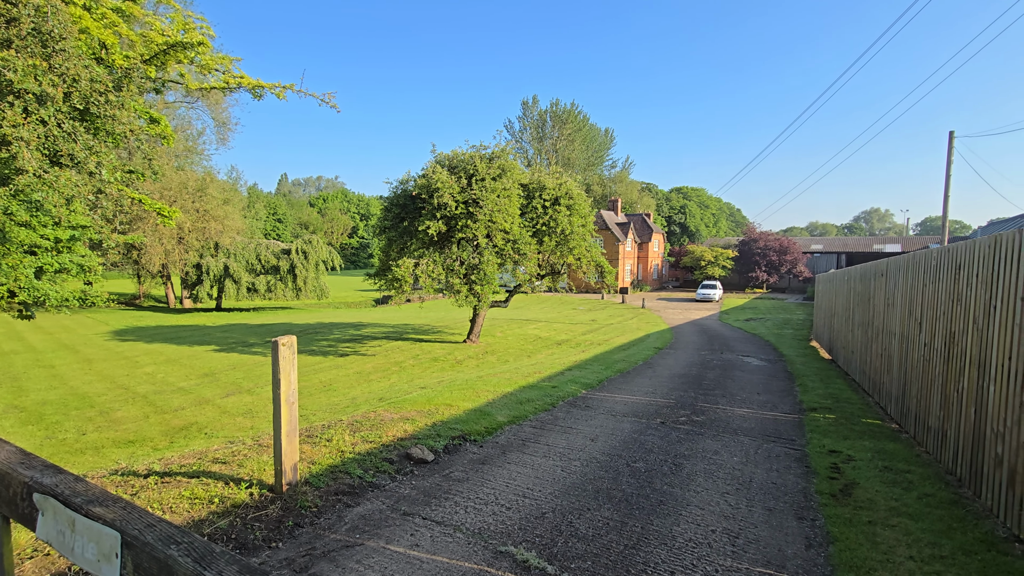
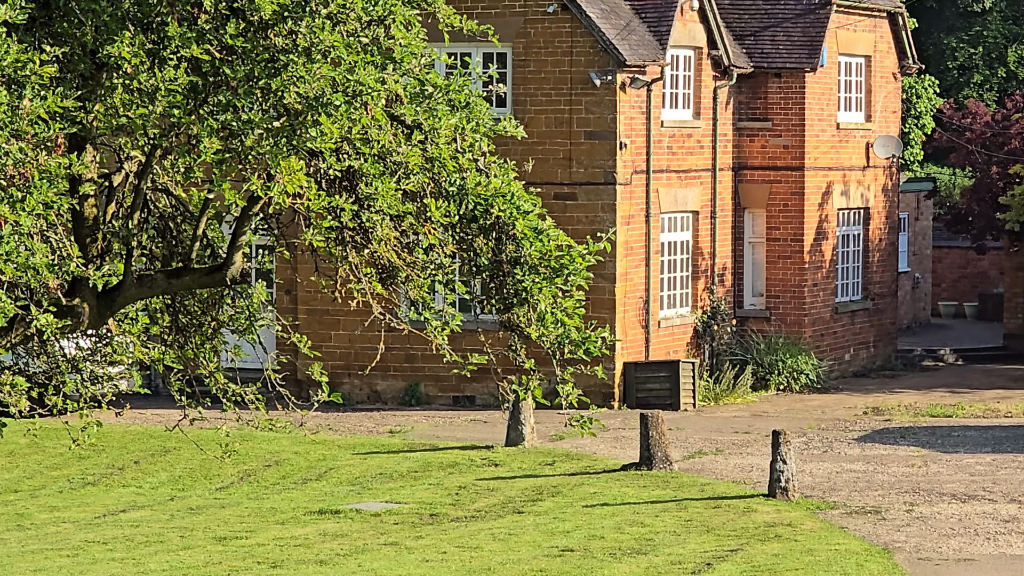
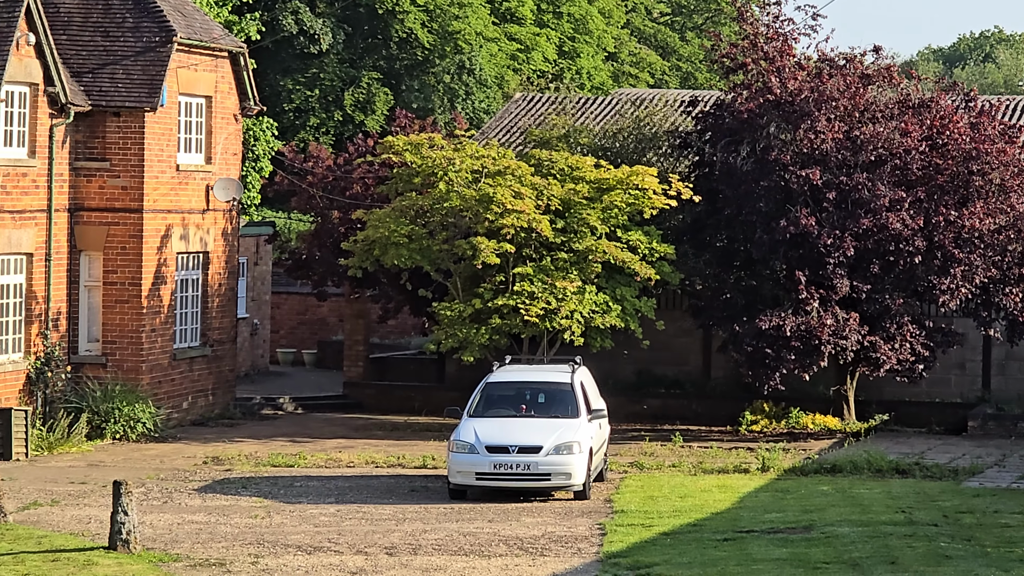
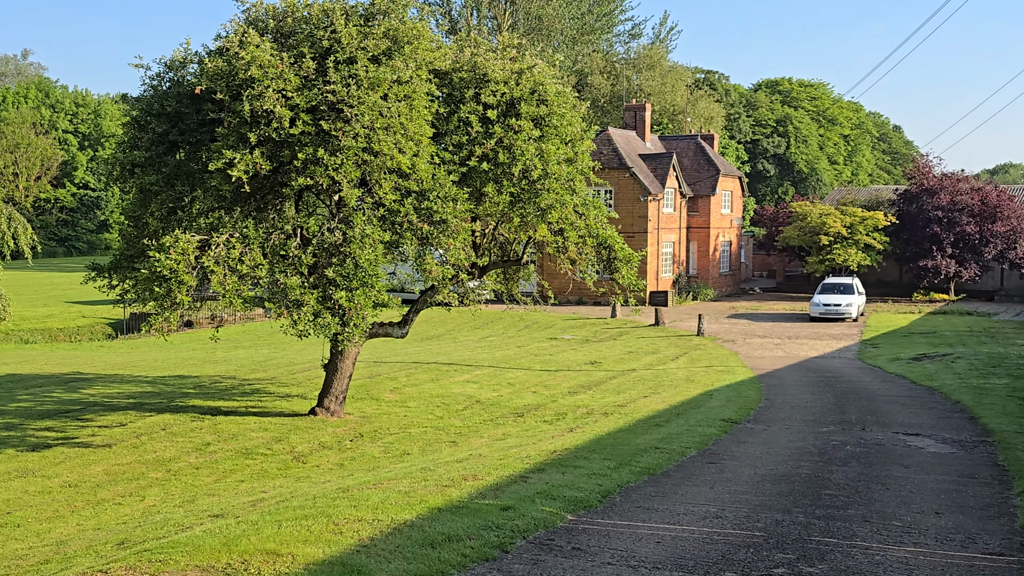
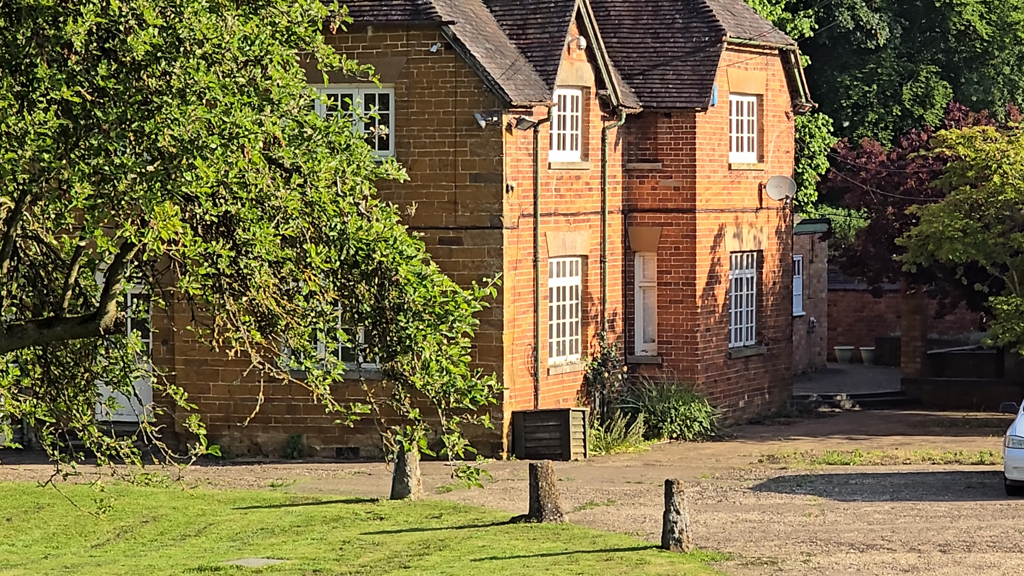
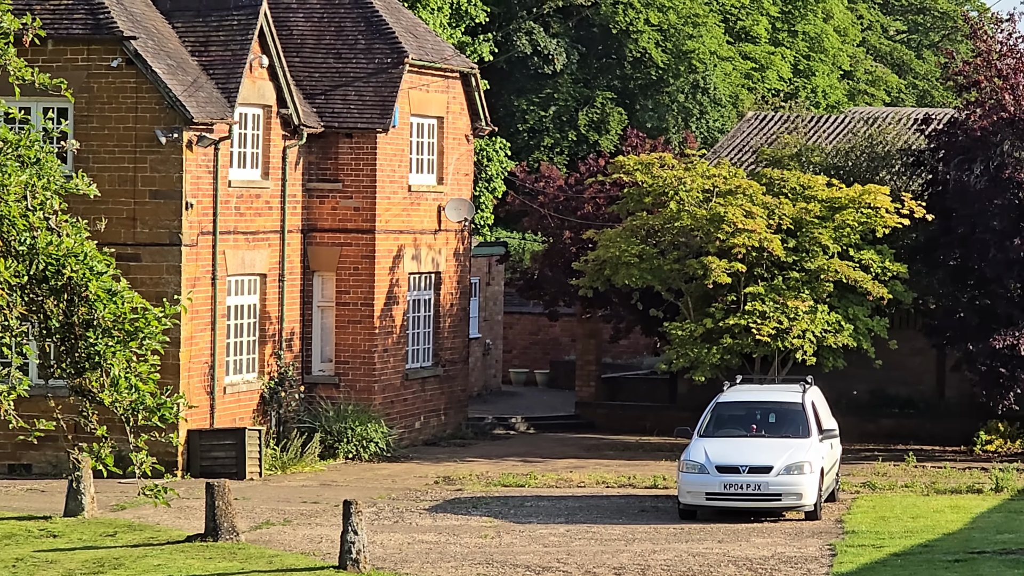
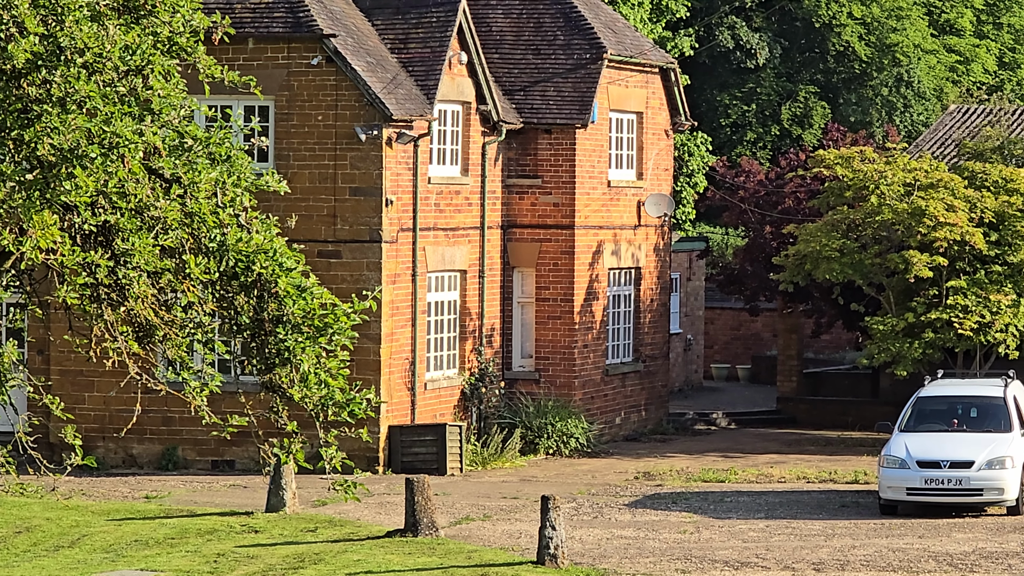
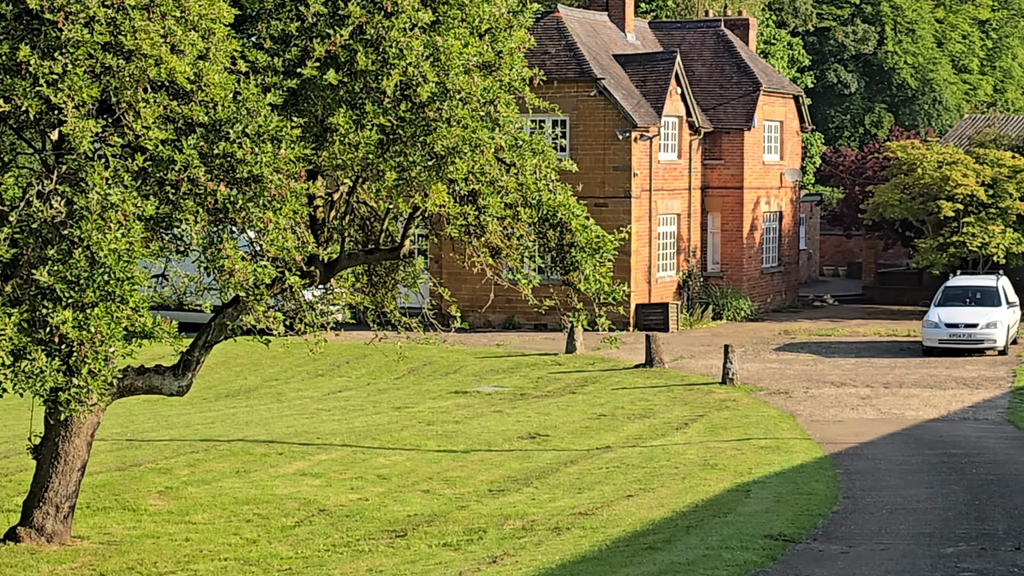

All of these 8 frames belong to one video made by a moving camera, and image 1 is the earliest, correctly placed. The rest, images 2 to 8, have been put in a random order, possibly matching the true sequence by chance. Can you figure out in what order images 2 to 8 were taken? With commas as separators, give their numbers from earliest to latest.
4, 8, 2, 5, 7, 6, 3
